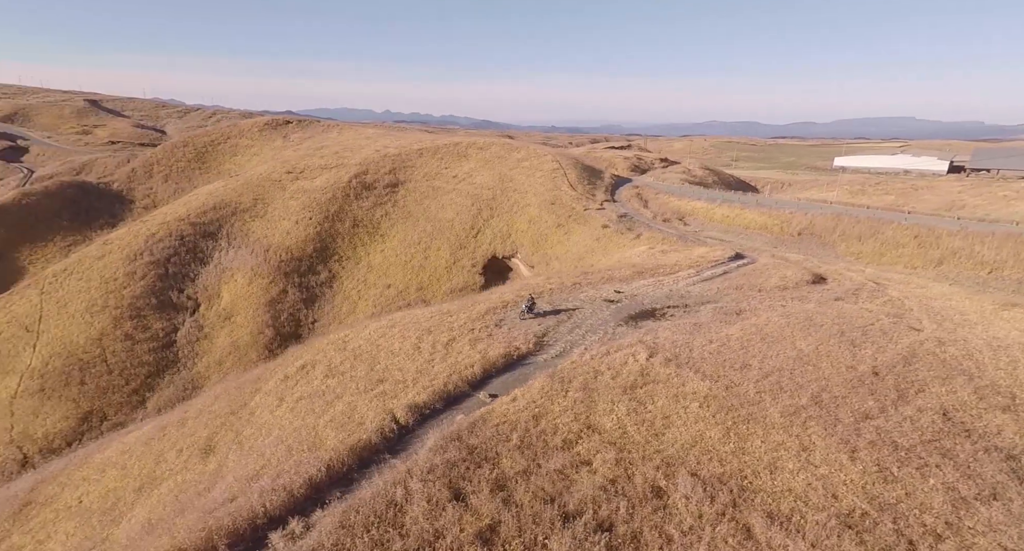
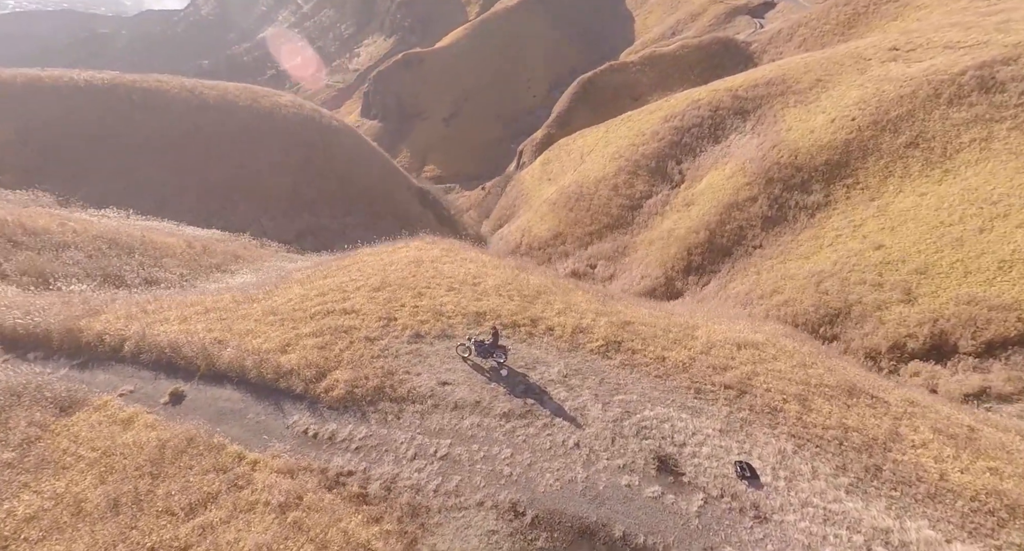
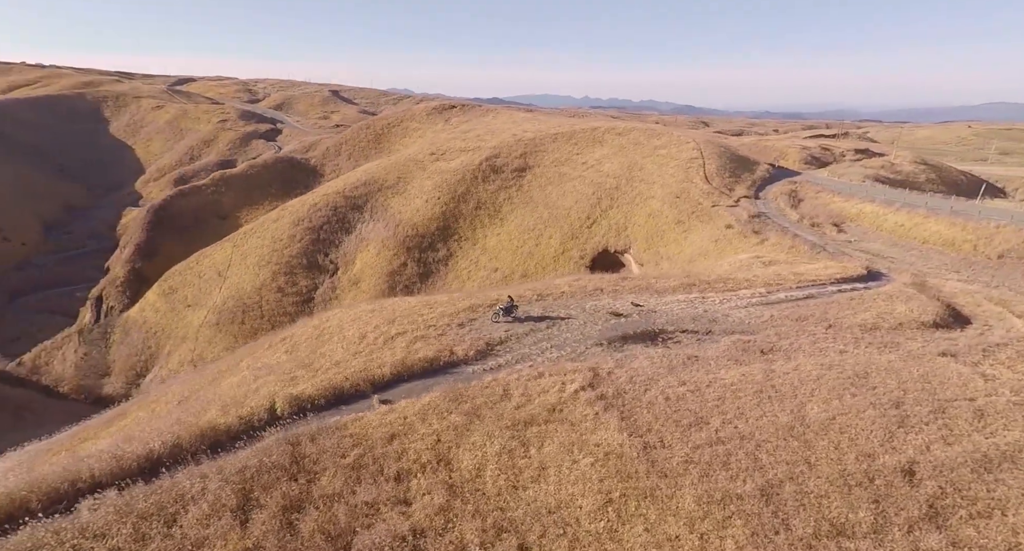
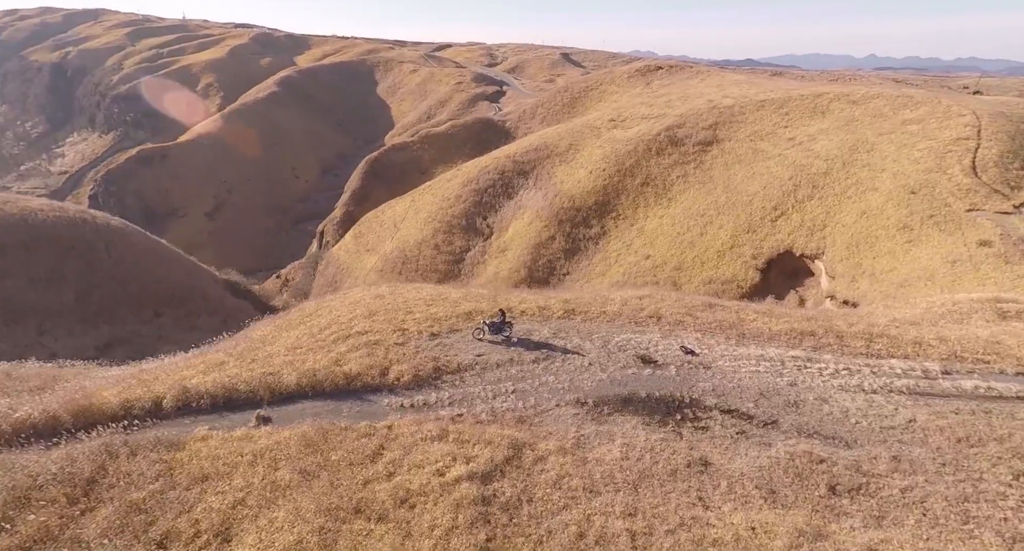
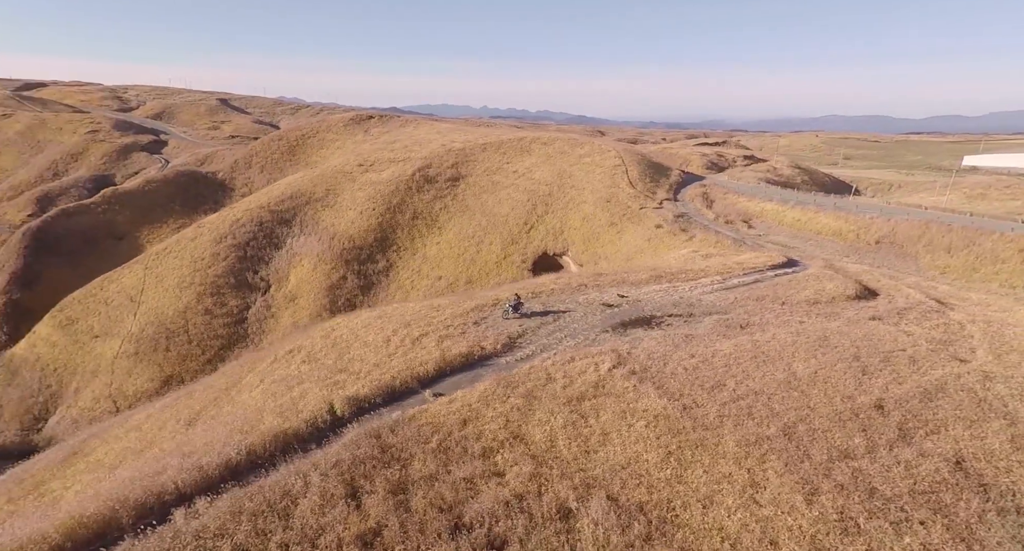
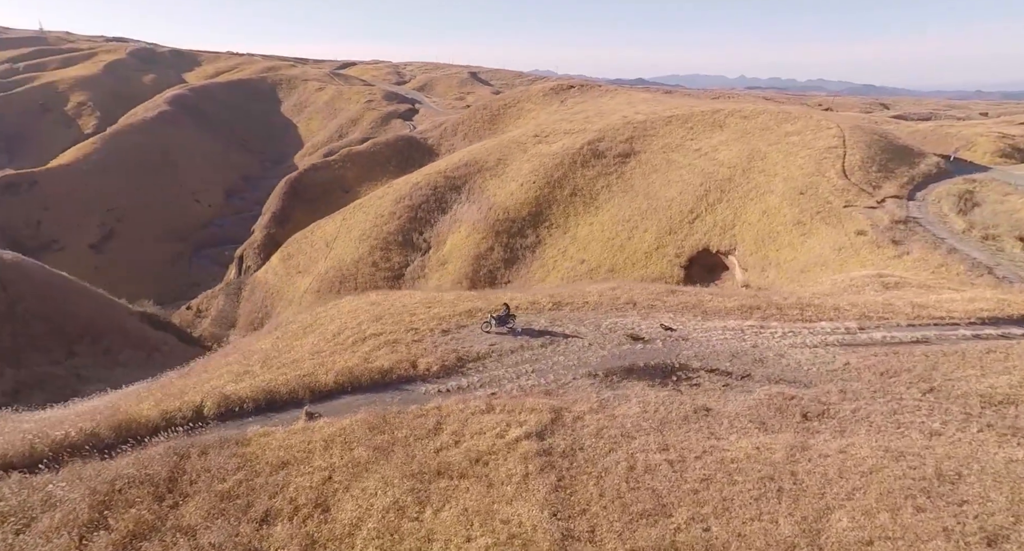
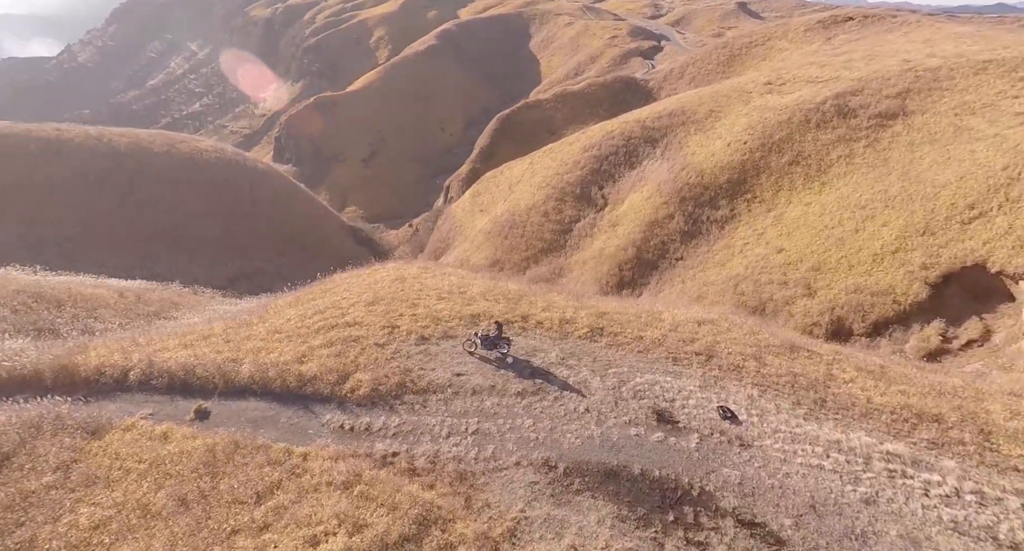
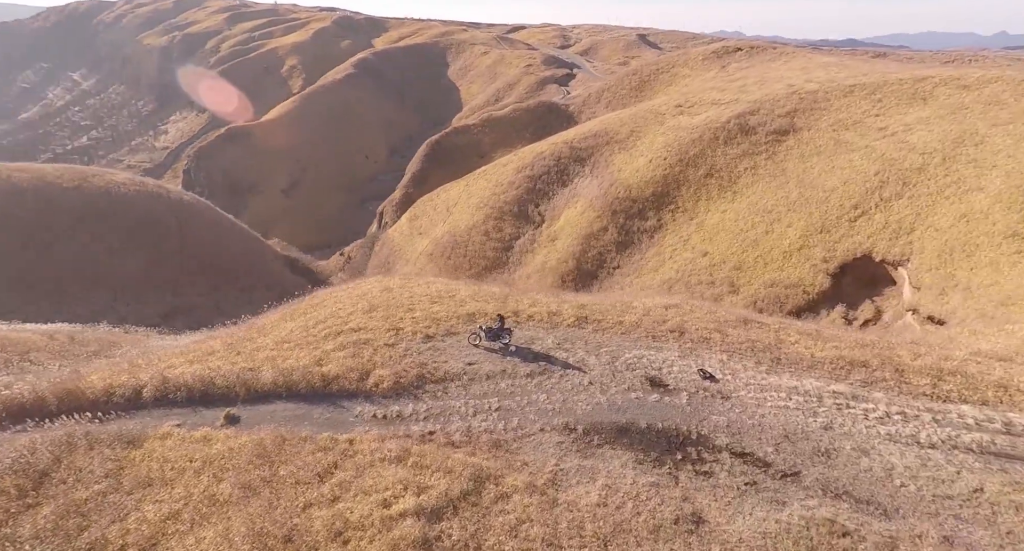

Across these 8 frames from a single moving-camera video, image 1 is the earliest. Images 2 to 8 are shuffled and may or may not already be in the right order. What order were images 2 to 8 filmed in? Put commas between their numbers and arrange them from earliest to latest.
5, 3, 6, 4, 8, 7, 2
